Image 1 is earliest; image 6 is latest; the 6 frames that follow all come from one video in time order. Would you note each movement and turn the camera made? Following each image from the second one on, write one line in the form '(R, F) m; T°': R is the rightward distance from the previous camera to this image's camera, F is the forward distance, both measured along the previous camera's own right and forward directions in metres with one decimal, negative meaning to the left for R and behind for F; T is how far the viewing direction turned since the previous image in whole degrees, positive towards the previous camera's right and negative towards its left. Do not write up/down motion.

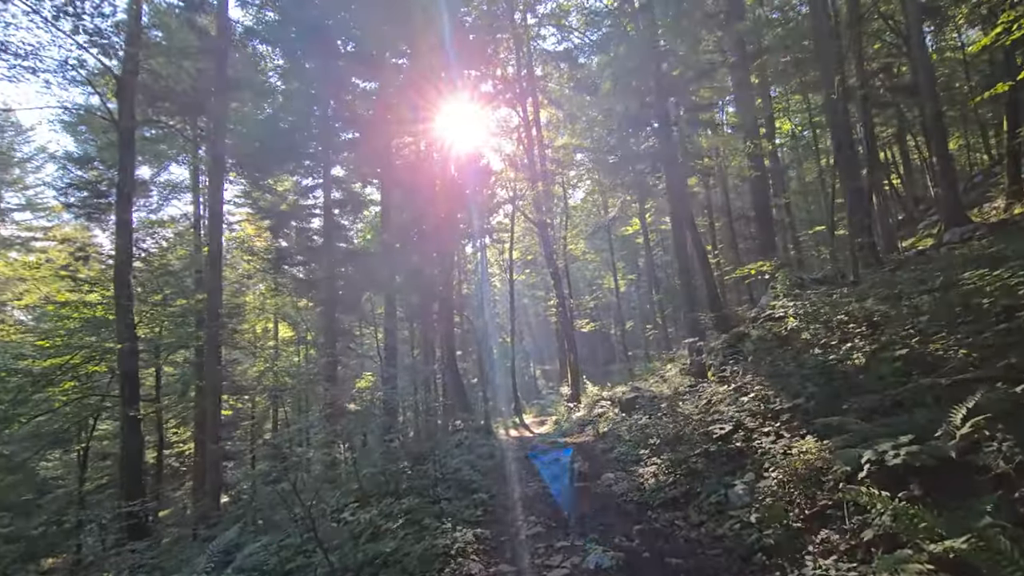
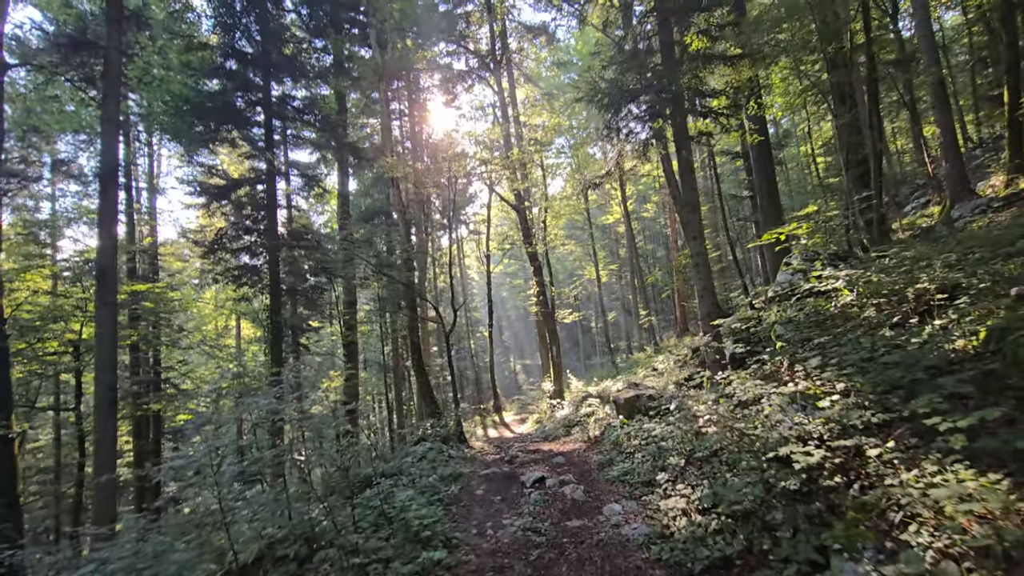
(+0.1, +1.2) m; +2°
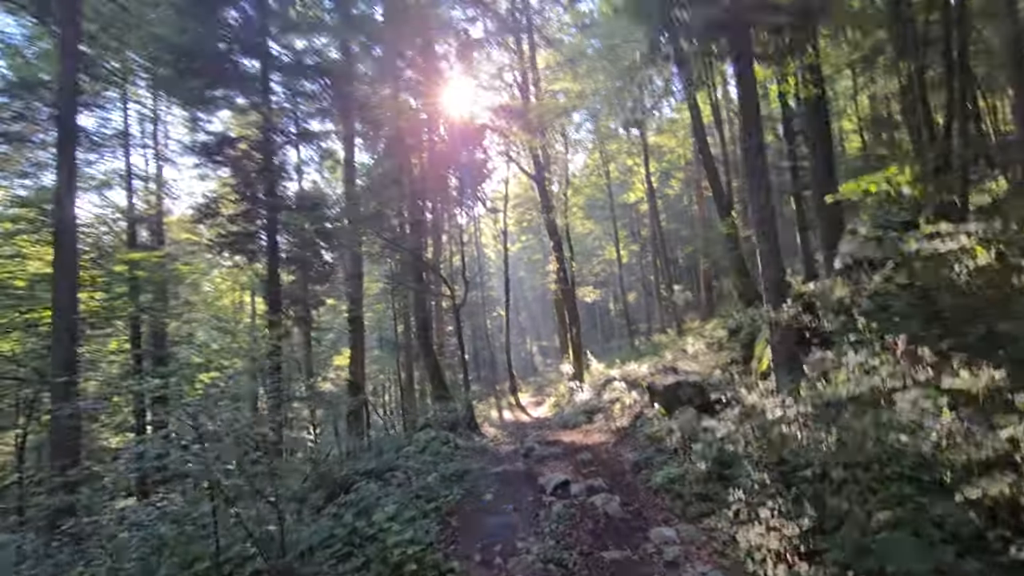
(0.0, +0.8) m; -2°
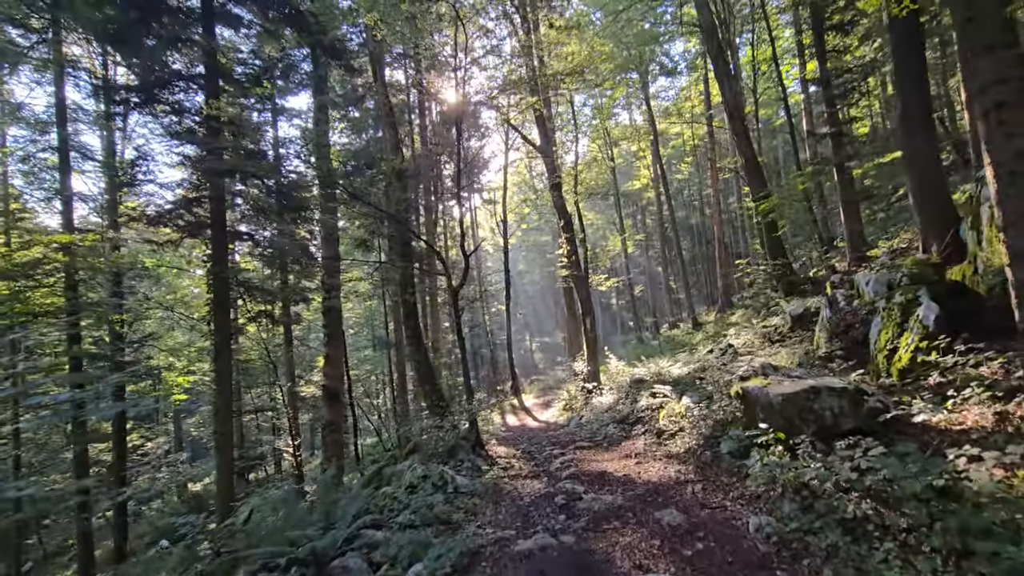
(-0.2, +1.7) m; 0°
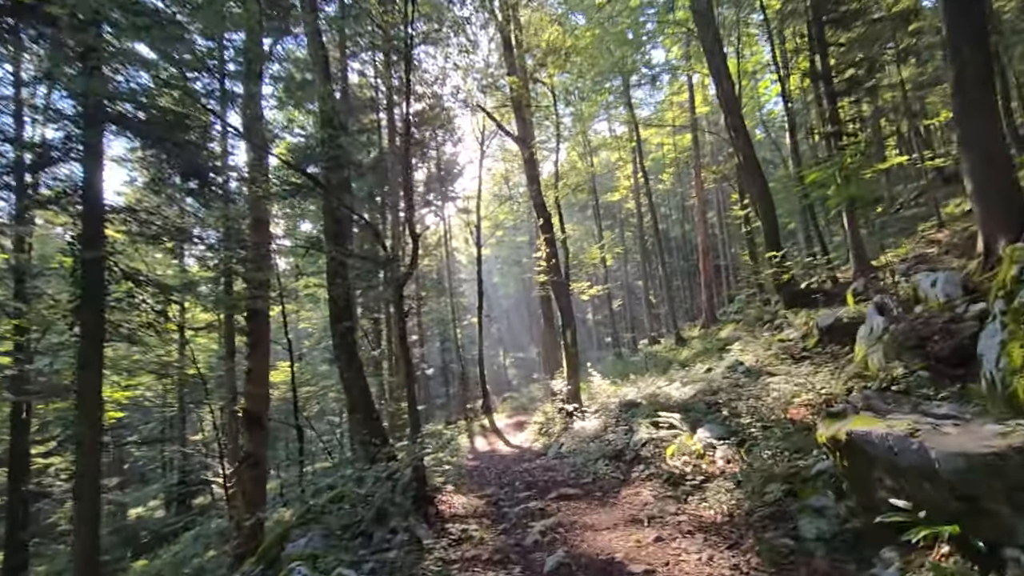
(+0.1, +1.4) m; +3°
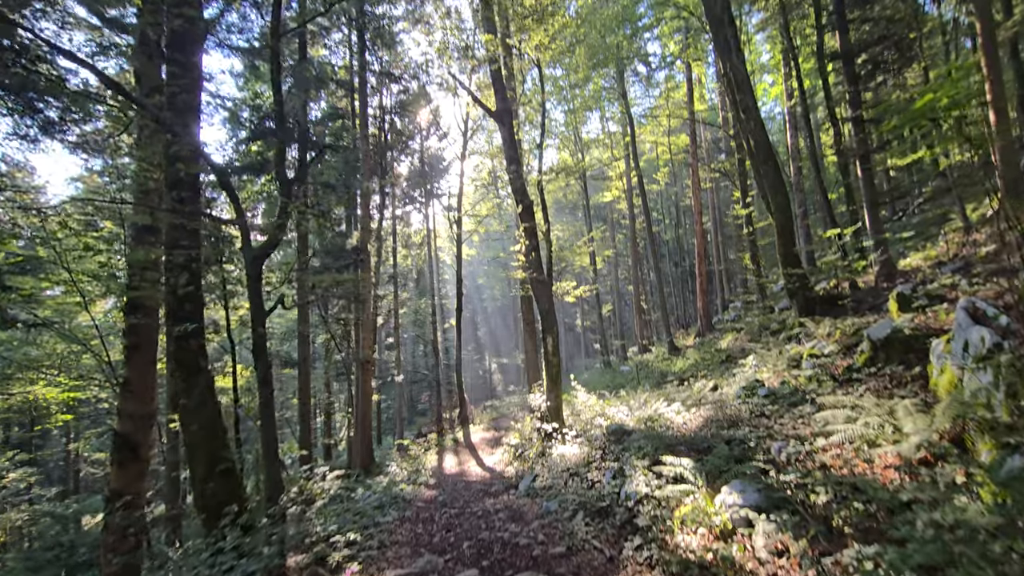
(+0.3, +1.5) m; +1°
